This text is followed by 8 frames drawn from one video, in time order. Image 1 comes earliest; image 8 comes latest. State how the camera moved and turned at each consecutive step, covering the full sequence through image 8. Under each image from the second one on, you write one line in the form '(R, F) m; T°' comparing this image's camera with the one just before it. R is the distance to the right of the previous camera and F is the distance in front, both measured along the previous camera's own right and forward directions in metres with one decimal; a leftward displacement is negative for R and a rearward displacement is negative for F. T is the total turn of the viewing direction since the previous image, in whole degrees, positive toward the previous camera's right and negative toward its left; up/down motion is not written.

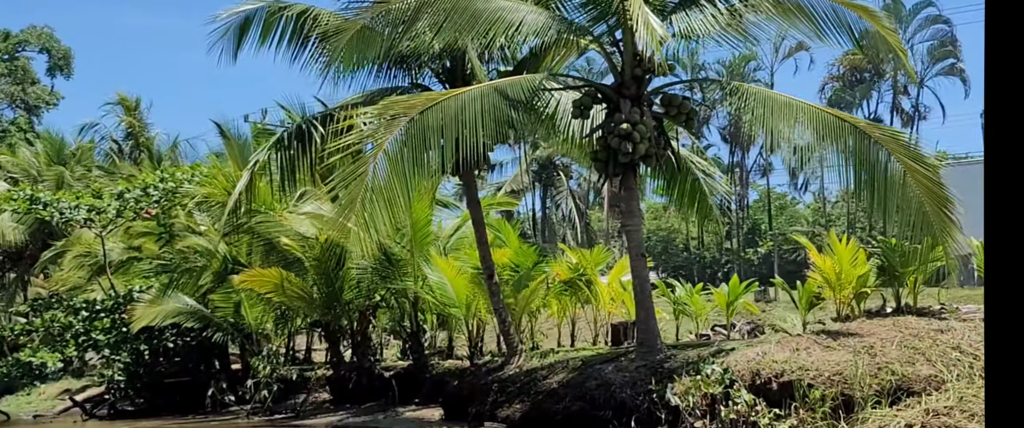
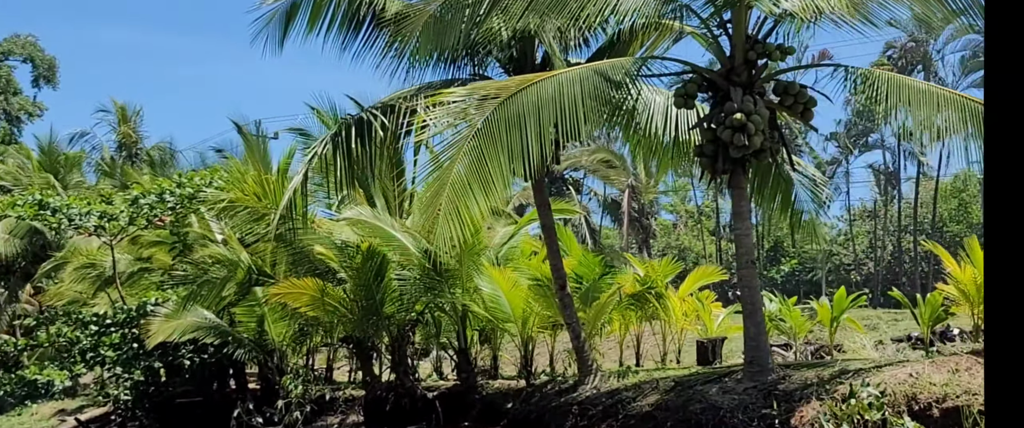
(-0.9, +1.0) m; +1°
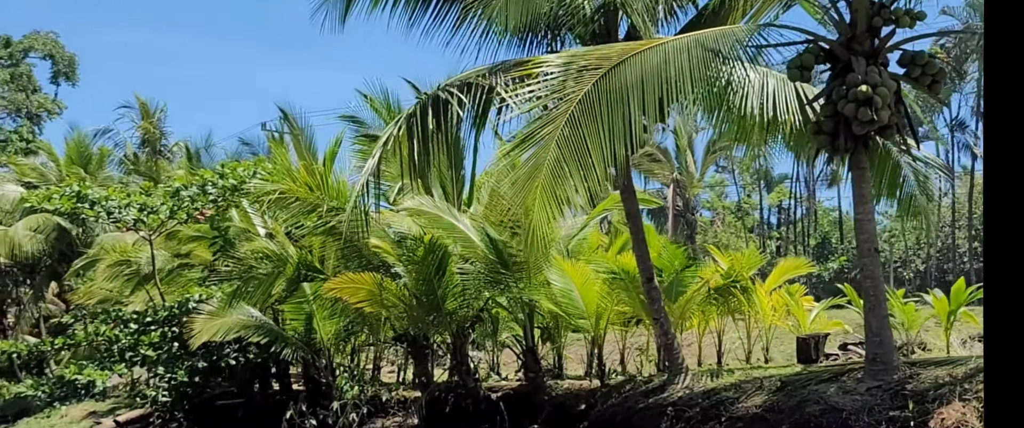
(-0.6, +0.7) m; -1°
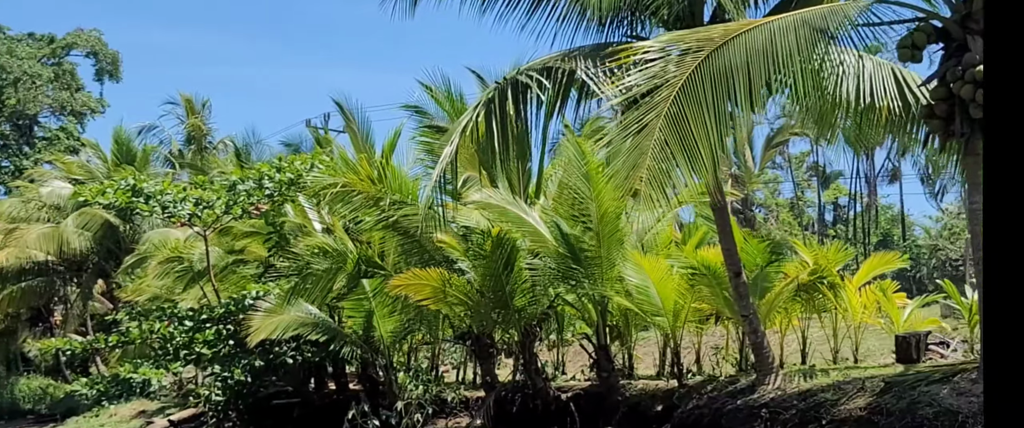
(-0.4, +0.4) m; -2°
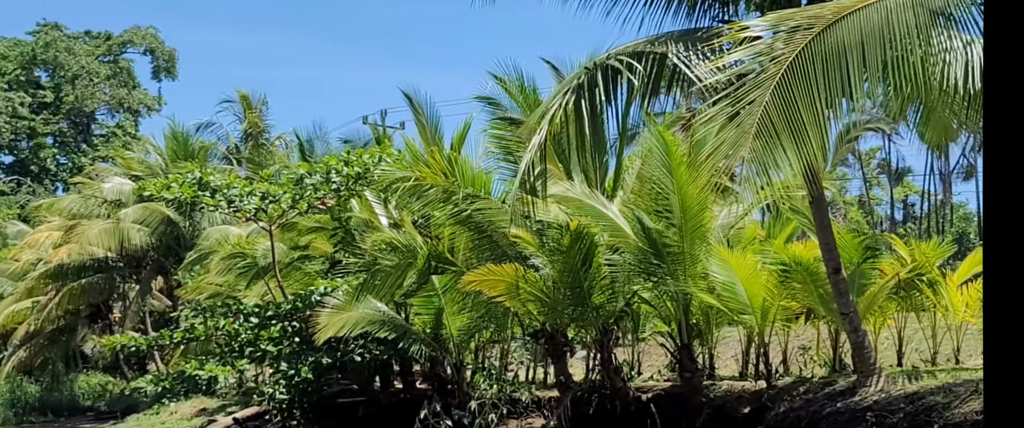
(-0.3, +0.4) m; -2°
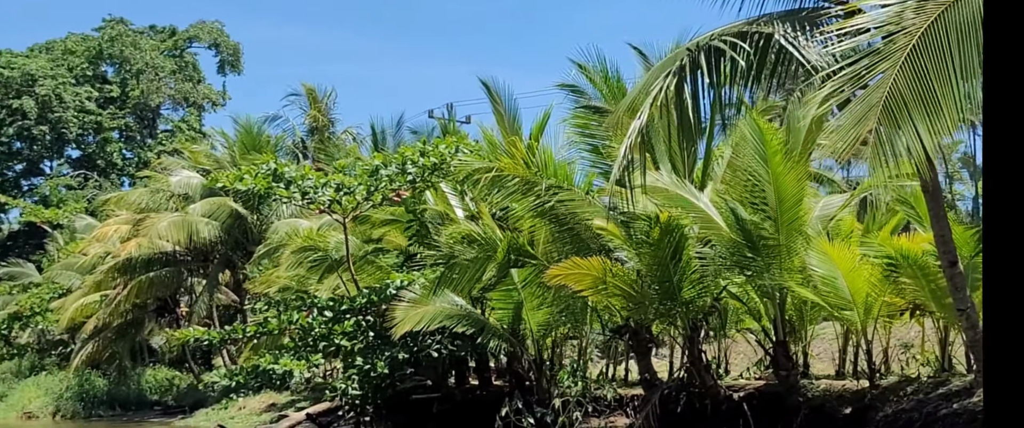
(-0.3, +0.3) m; -3°
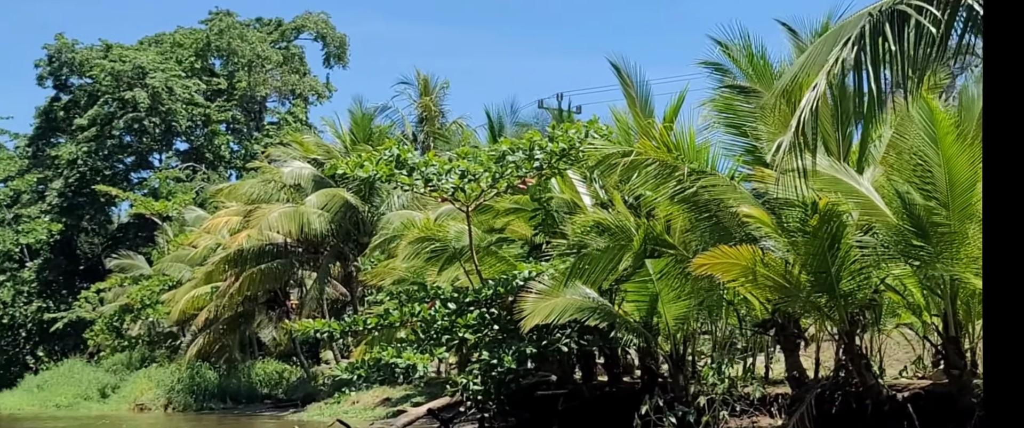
(-0.5, +0.6) m; -4°
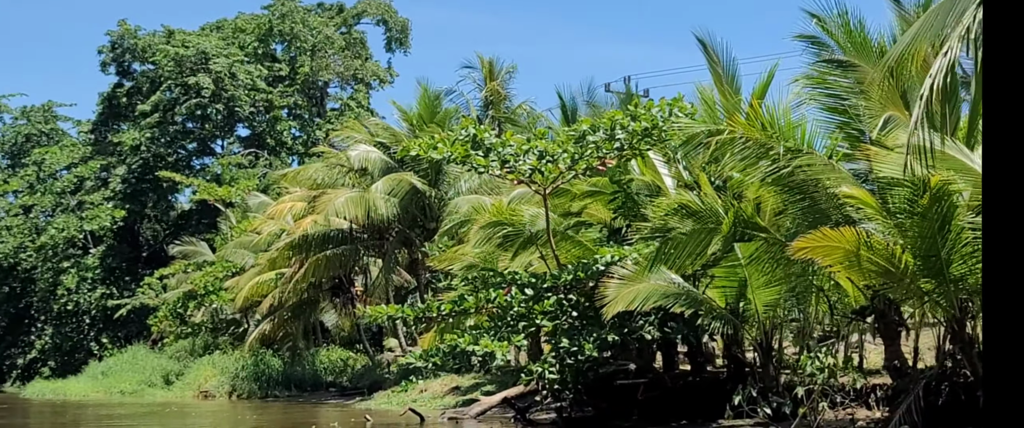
(-0.3, +0.4) m; -3°
